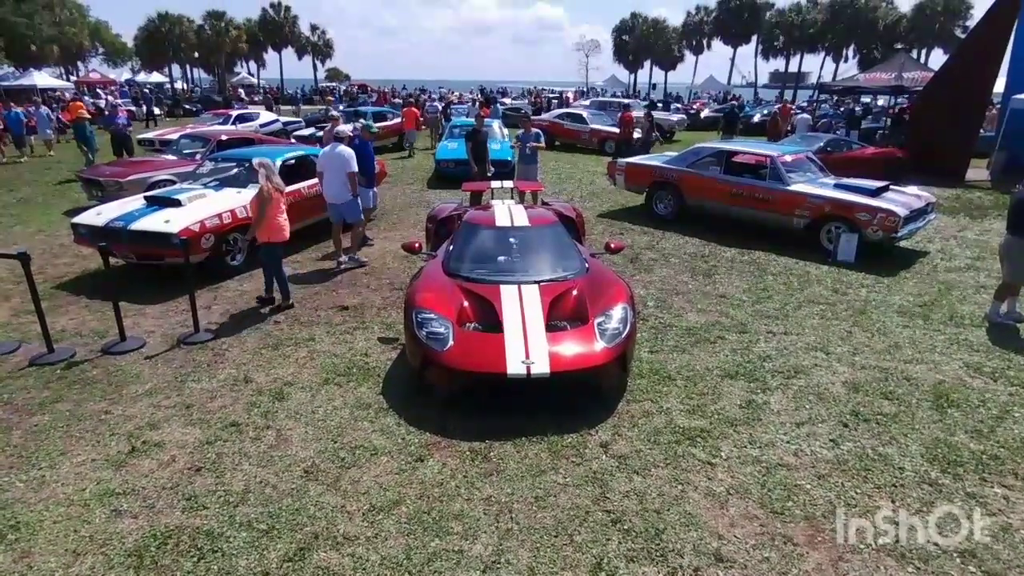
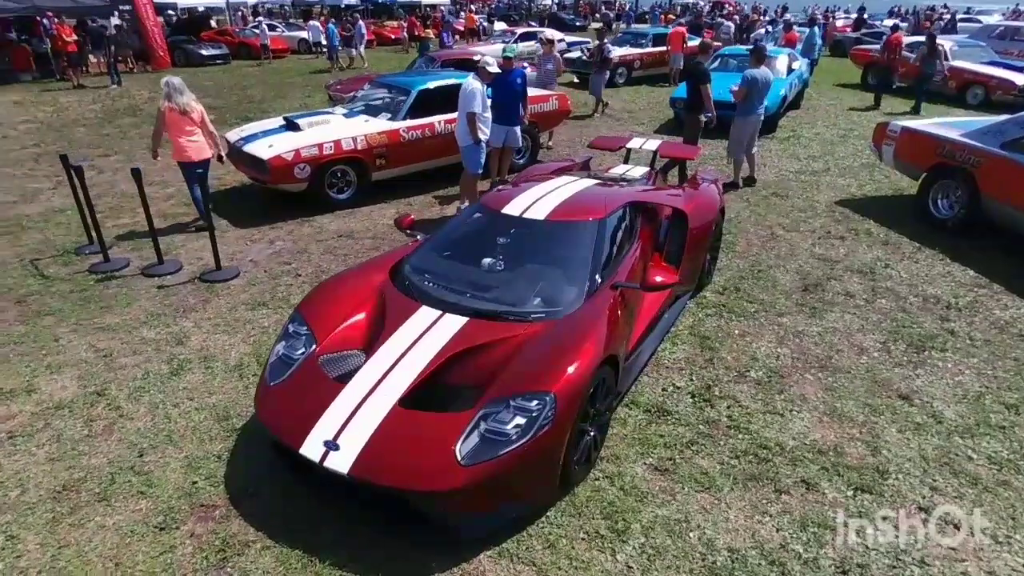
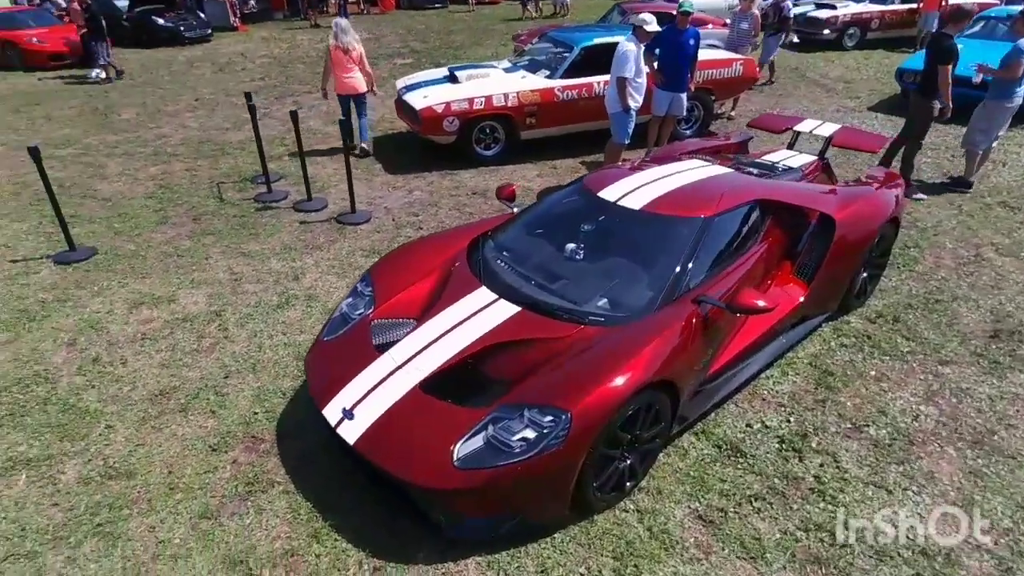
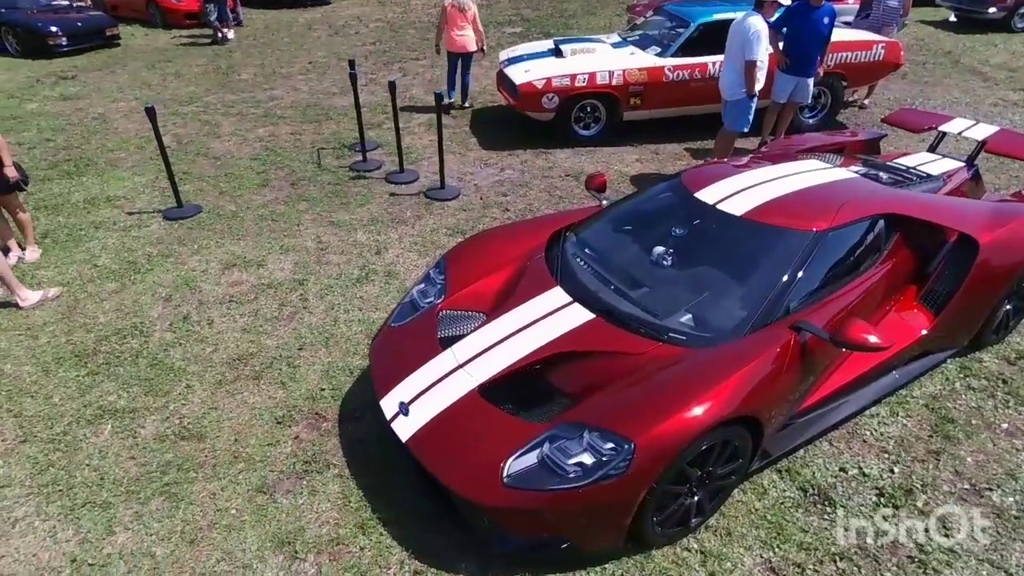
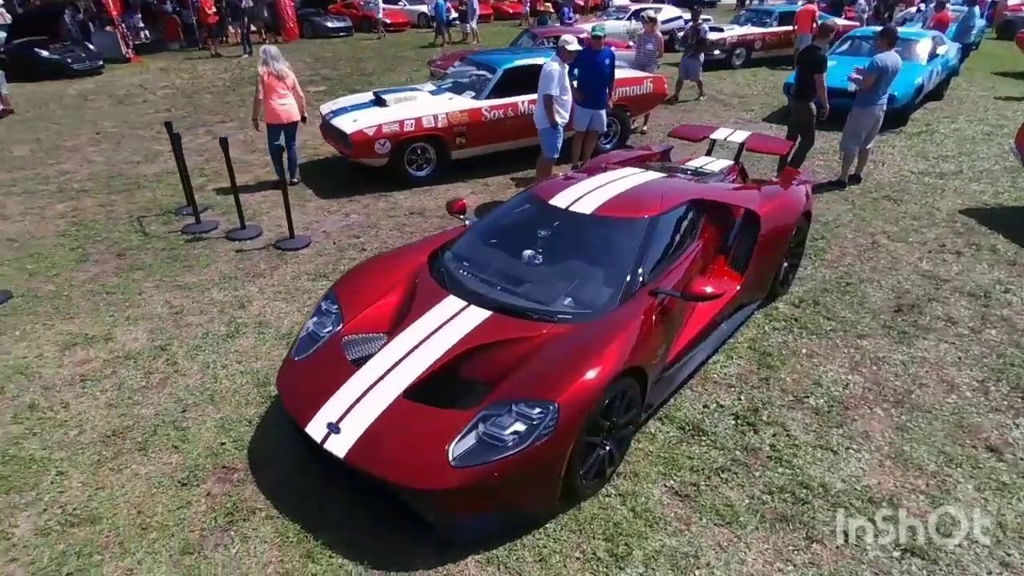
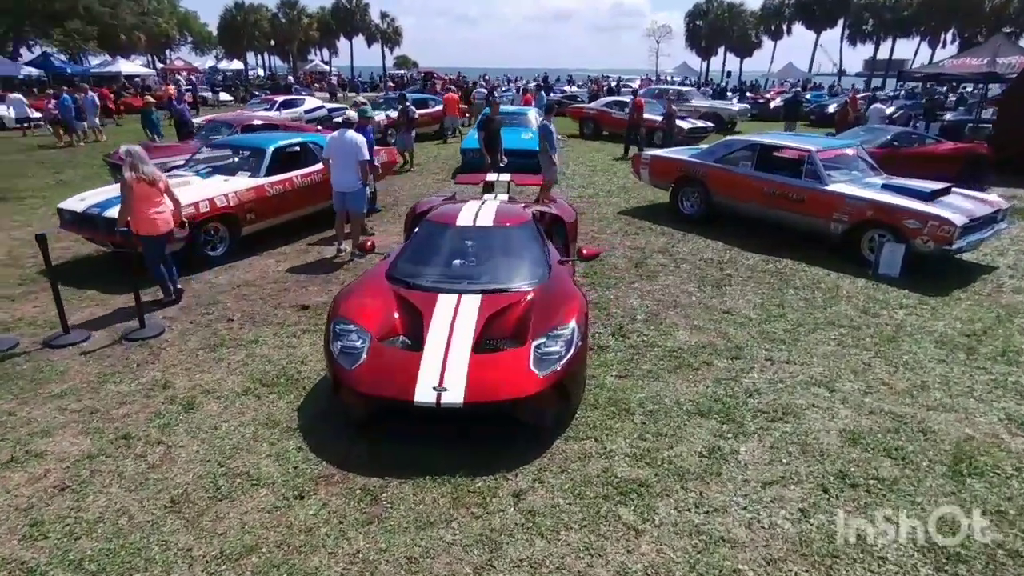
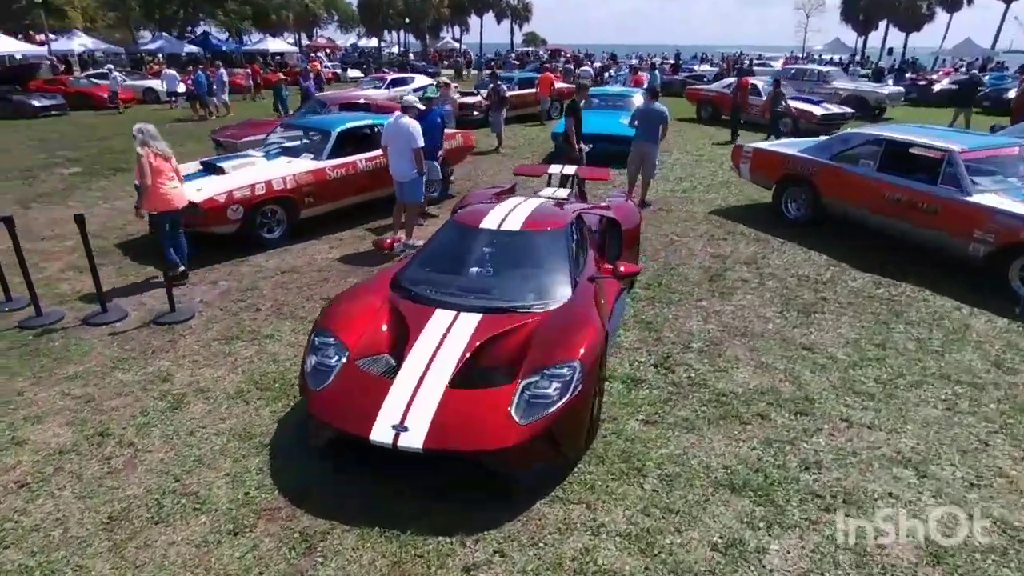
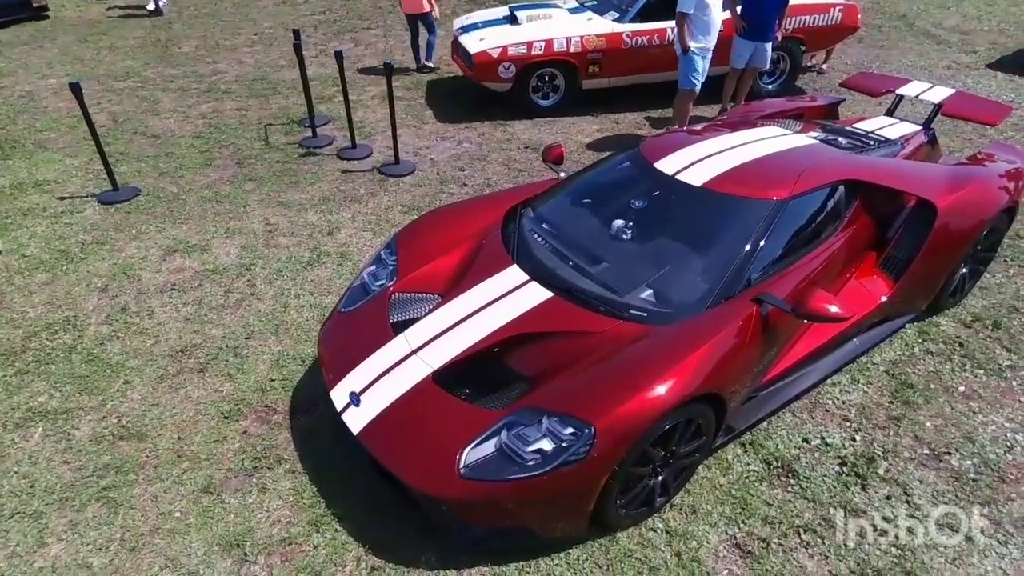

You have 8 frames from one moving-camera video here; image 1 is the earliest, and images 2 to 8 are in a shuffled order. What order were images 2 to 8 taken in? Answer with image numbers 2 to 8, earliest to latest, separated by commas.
6, 7, 2, 5, 3, 4, 8
